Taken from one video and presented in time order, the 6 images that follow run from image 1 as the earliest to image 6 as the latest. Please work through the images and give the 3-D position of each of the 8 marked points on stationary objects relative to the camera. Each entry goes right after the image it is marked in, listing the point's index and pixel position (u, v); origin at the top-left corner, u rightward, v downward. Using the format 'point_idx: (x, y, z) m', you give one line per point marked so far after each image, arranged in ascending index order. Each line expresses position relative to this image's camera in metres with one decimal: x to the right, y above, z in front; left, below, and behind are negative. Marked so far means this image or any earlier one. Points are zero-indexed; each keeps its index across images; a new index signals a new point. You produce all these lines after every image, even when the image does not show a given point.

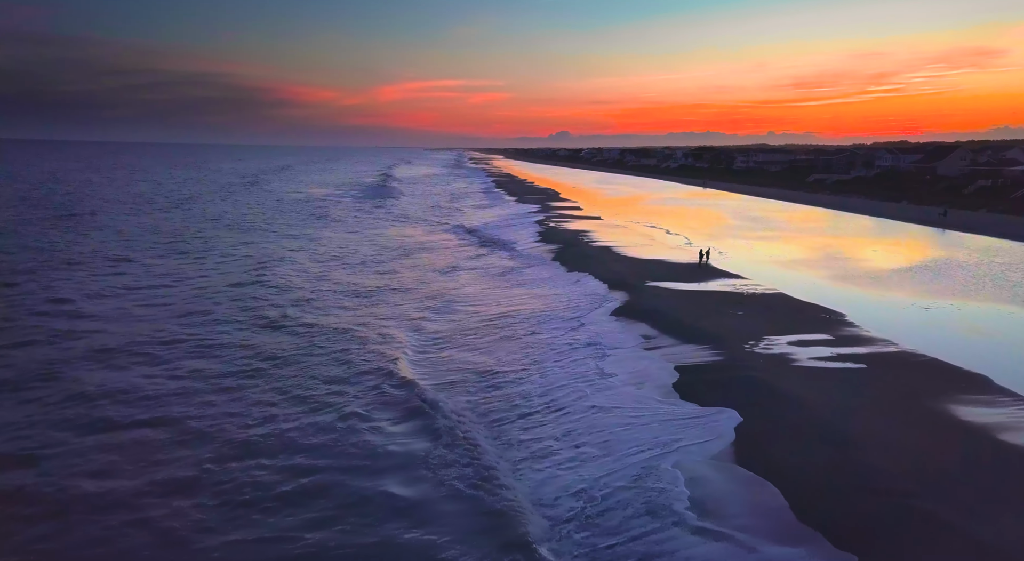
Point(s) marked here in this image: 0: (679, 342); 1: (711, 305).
0: (+2.8, -1.1, +11.8) m
1: (+4.0, -0.5, +14.3) m
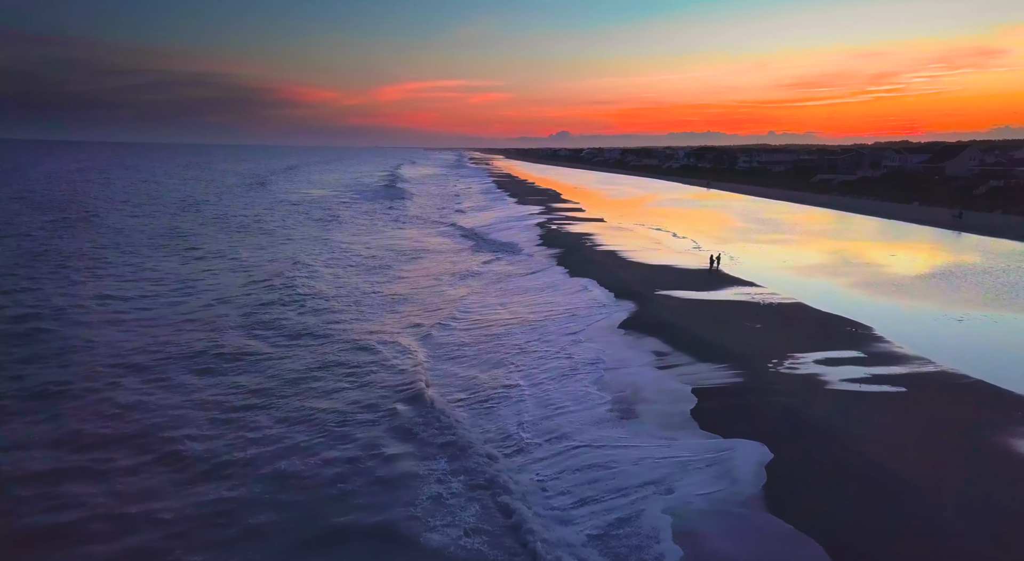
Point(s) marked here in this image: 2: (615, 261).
0: (+2.8, -1.2, +10.8) m
1: (+4.0, -0.7, +13.3) m
2: (+2.9, +0.6, +20.0) m
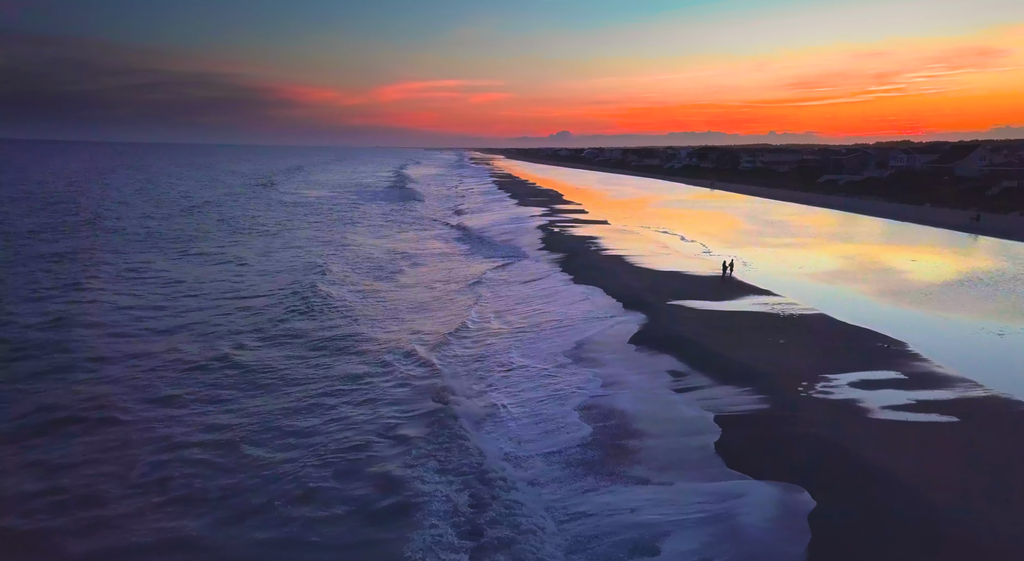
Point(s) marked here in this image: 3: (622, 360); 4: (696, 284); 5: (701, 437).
0: (+2.8, -1.4, +9.8) m
1: (+4.0, -0.9, +12.2) m
2: (+2.9, +0.4, +18.9) m
3: (+1.7, -1.2, +11.2) m
4: (+4.2, -0.1, +16.2) m
5: (+2.2, -1.9, +8.4) m
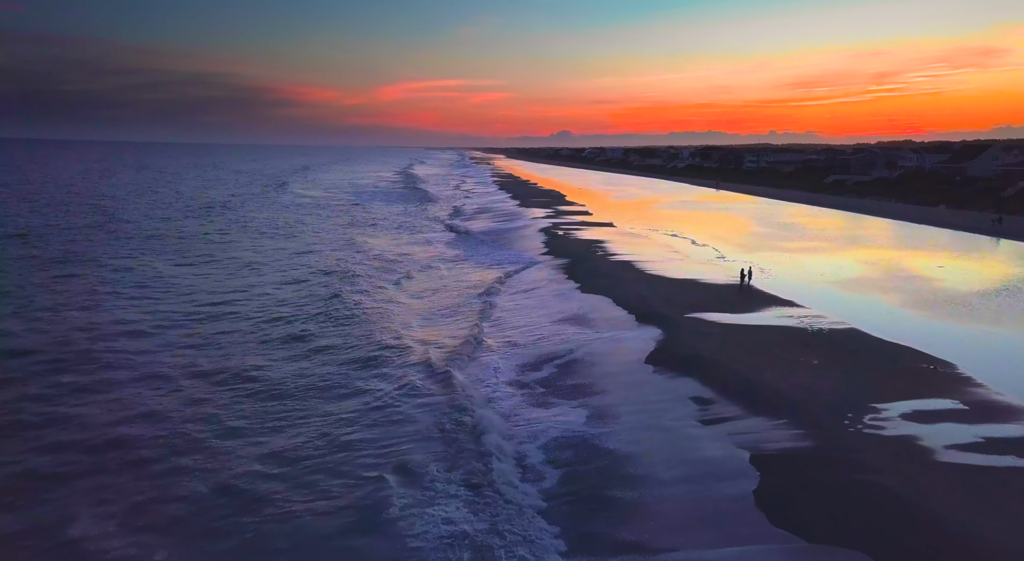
0: (+2.8, -1.6, +8.6) m
1: (+4.1, -1.1, +11.1) m
2: (+3.0, +0.2, +17.8) m
3: (+1.8, -1.4, +10.0) m
4: (+4.3, -0.3, +15.0) m
5: (+2.3, -2.1, +7.3) m
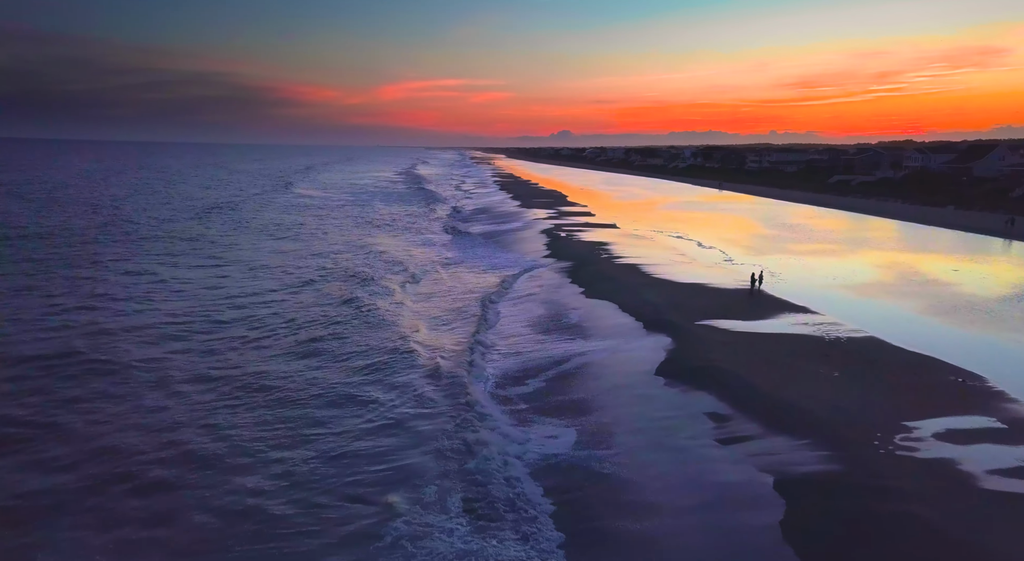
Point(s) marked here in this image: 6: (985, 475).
0: (+2.9, -1.7, +8.0) m
1: (+4.1, -1.2, +10.5) m
2: (+3.0, +0.1, +17.2) m
3: (+1.8, -1.5, +9.5) m
4: (+4.3, -0.4, +14.4) m
5: (+2.3, -2.2, +6.7) m
6: (+4.6, -1.9, +7.0) m
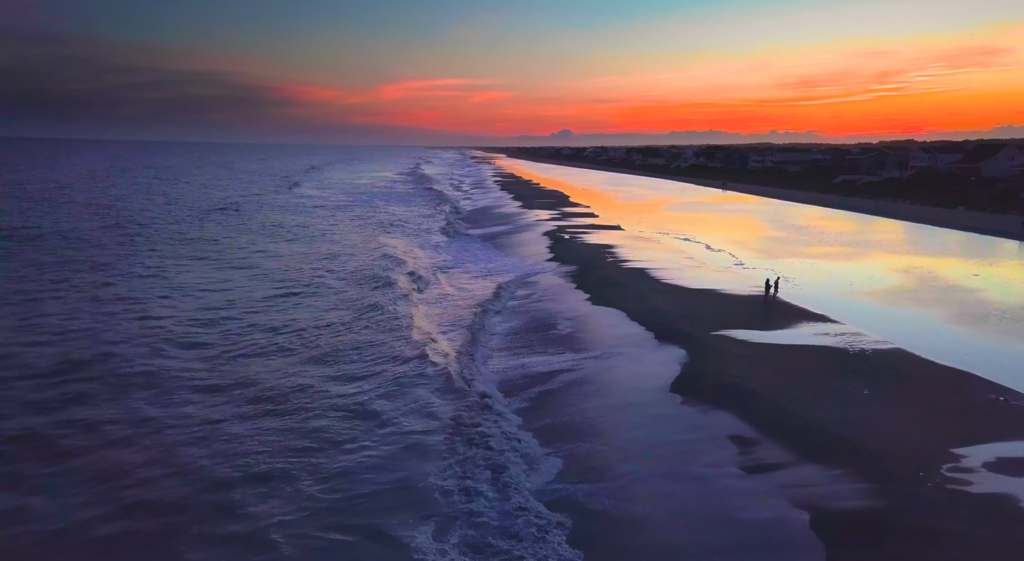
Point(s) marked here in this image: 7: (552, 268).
0: (+2.9, -1.9, +7.3) m
1: (+4.2, -1.3, +9.8) m
2: (+3.1, 0.0, +16.5) m
3: (+1.9, -1.7, +8.7) m
4: (+4.4, -0.5, +13.7) m
5: (+2.4, -2.3, +6.0) m
6: (+4.6, -2.0, +6.3) m
7: (+1.1, +0.3, +19.1) m
